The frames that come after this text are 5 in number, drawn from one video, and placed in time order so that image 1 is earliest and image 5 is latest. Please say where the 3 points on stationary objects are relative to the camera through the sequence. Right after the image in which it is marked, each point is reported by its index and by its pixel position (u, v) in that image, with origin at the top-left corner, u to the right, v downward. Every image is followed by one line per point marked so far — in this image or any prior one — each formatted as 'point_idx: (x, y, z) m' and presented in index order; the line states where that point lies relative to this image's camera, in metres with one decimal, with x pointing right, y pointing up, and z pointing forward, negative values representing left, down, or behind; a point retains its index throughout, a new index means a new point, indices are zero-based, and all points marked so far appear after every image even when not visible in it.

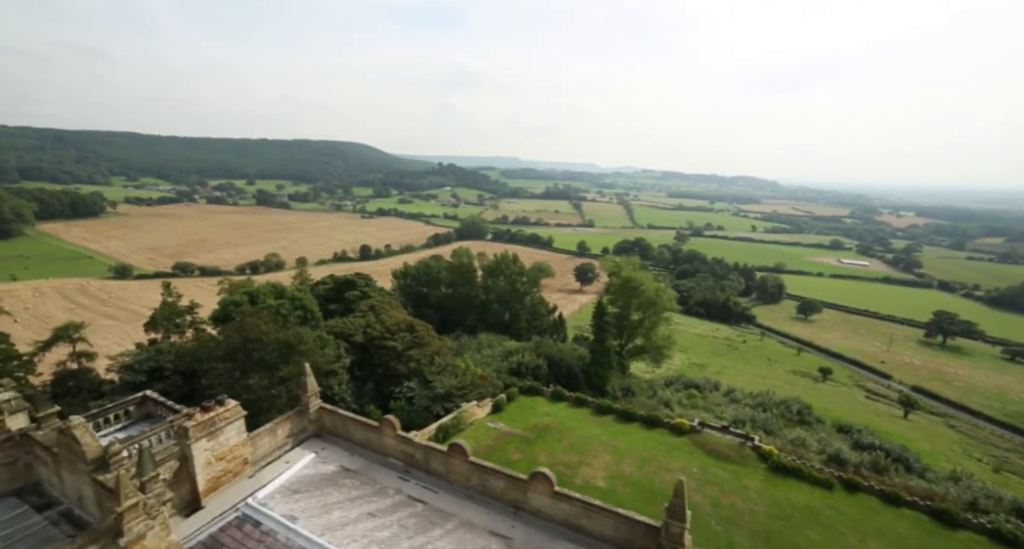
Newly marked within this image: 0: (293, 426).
0: (-4.9, -3.5, +11.8) m
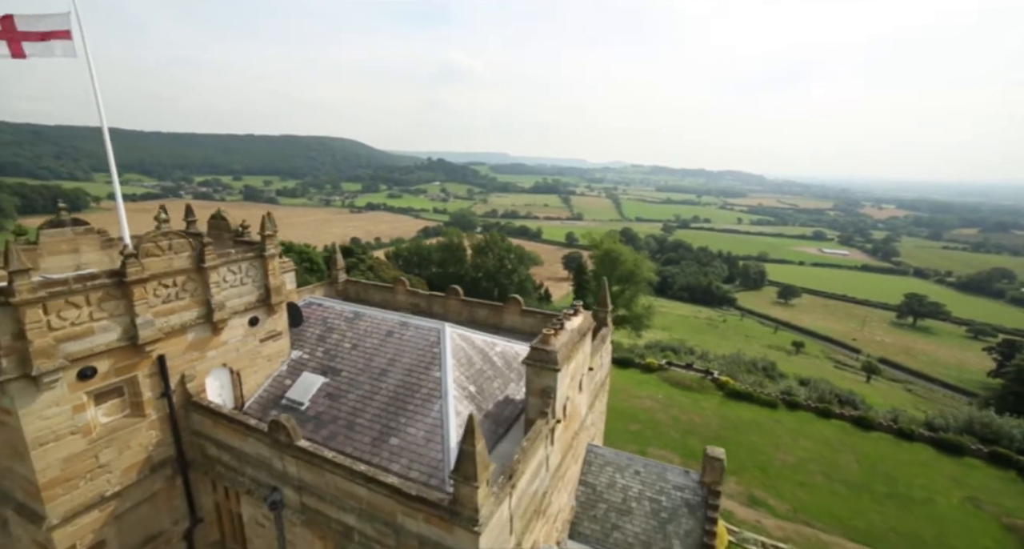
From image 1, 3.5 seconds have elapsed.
0: (-5.5, -0.5, +15.6) m
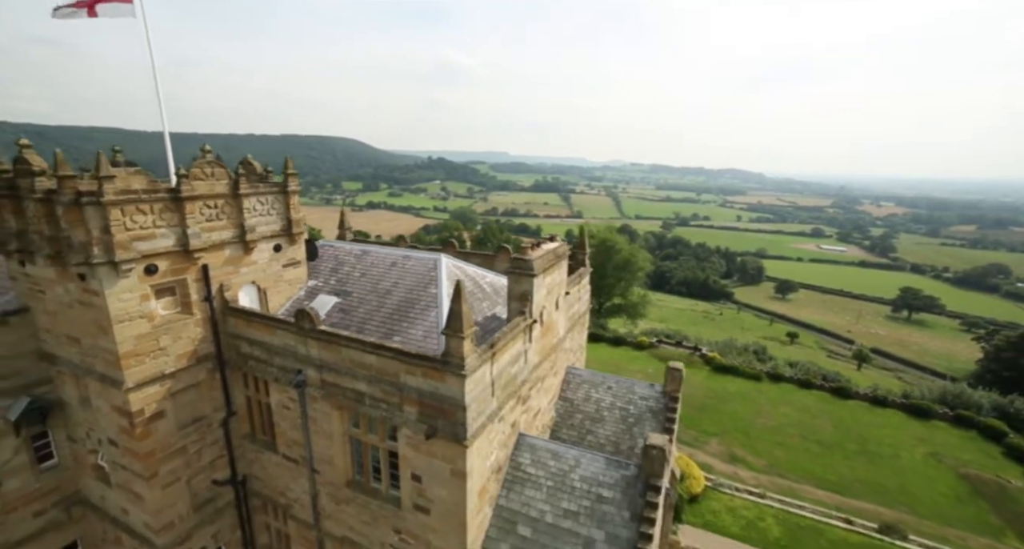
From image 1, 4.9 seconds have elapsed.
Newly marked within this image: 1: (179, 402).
0: (-5.8, +0.9, +17.2) m
1: (-5.9, -2.2, +9.2) m
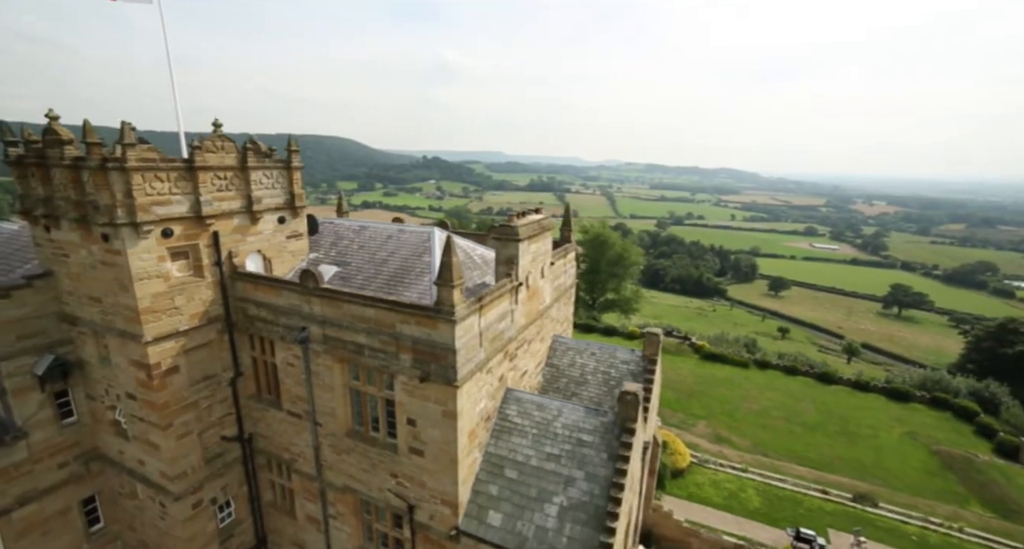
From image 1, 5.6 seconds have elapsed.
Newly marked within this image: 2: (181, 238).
0: (-6.1, +1.5, +17.9) m
1: (-6.1, -1.6, +10.0) m
2: (-6.0, +0.7, +9.5) m
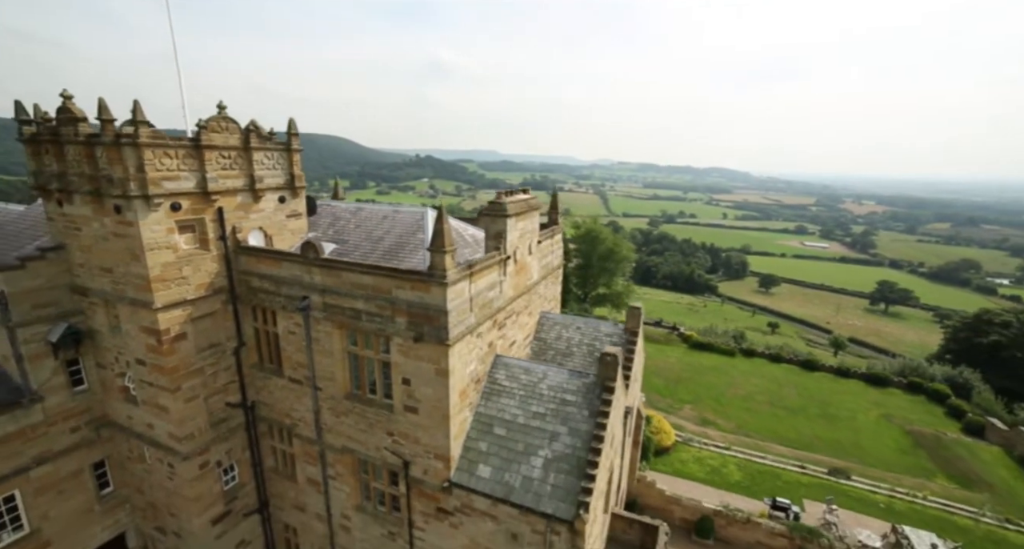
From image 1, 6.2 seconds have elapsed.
0: (-6.4, +2.1, +18.5) m
1: (-6.3, -1.1, +10.6) m
2: (-6.2, +1.2, +10.1) m
